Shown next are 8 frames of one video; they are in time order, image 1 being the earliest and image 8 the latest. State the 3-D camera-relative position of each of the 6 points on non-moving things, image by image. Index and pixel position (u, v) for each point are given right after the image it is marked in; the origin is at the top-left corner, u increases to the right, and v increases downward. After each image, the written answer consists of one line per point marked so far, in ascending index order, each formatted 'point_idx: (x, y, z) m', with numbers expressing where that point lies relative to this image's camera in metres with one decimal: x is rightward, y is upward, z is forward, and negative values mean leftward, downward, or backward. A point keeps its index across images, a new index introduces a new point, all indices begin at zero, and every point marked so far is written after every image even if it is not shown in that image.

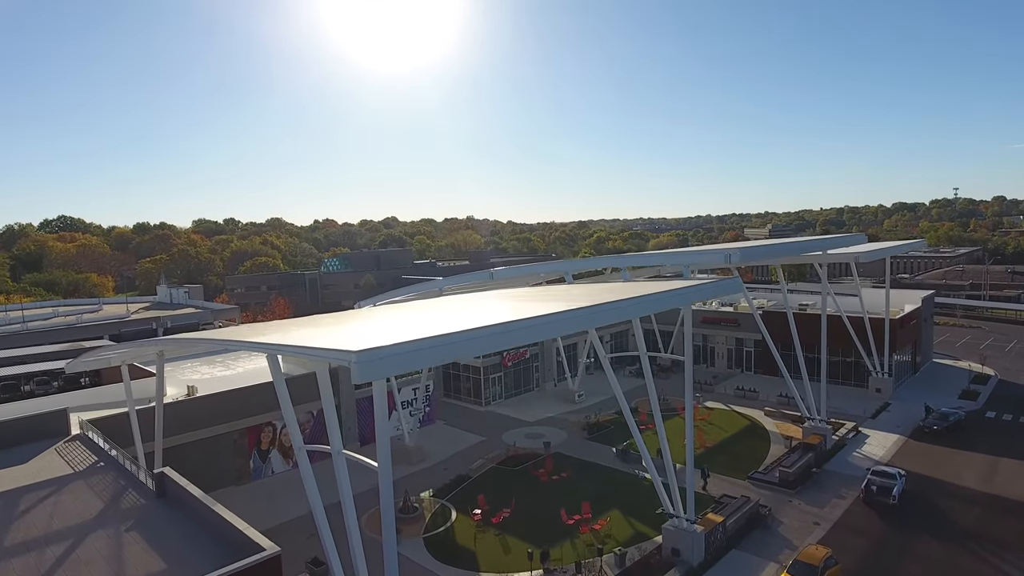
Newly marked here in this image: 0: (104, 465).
0: (-10.6, -4.6, +15.6) m
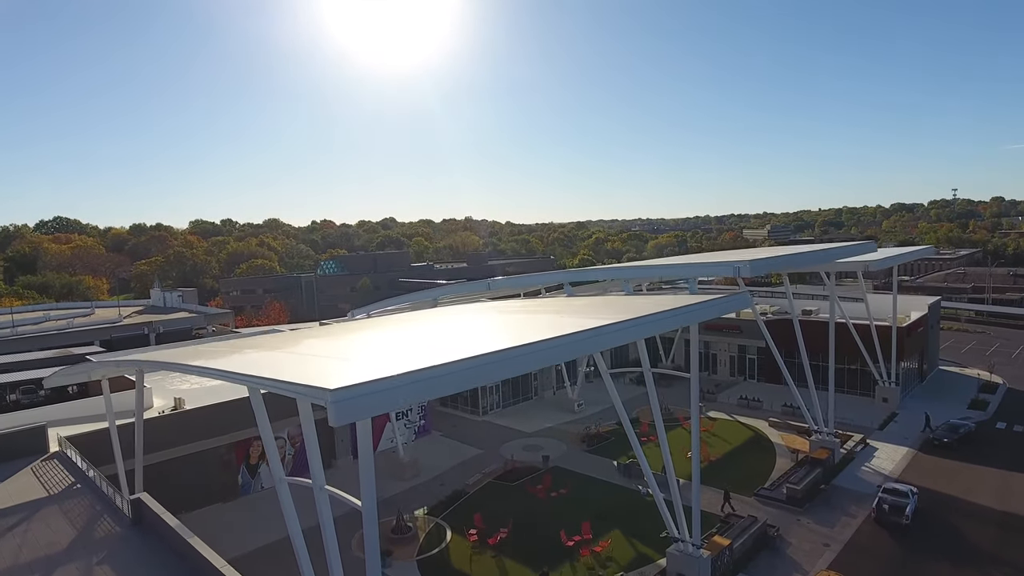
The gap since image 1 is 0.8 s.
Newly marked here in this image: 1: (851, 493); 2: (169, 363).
0: (-10.7, -5.0, +14.9) m
1: (+11.2, -6.7, +19.7) m
2: (-6.9, -1.6, +11.9) m
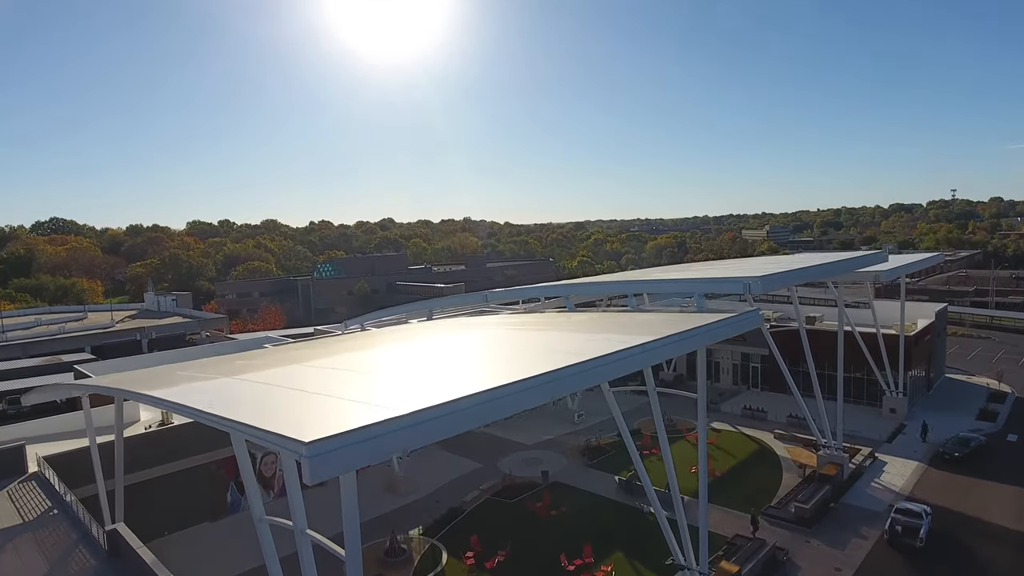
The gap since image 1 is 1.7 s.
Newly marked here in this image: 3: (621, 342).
0: (-10.7, -5.3, +14.2) m
1: (+11.1, -7.1, +19.0) m
2: (-6.9, -1.9, +11.2) m
3: (+2.3, -0.9, +12.4) m
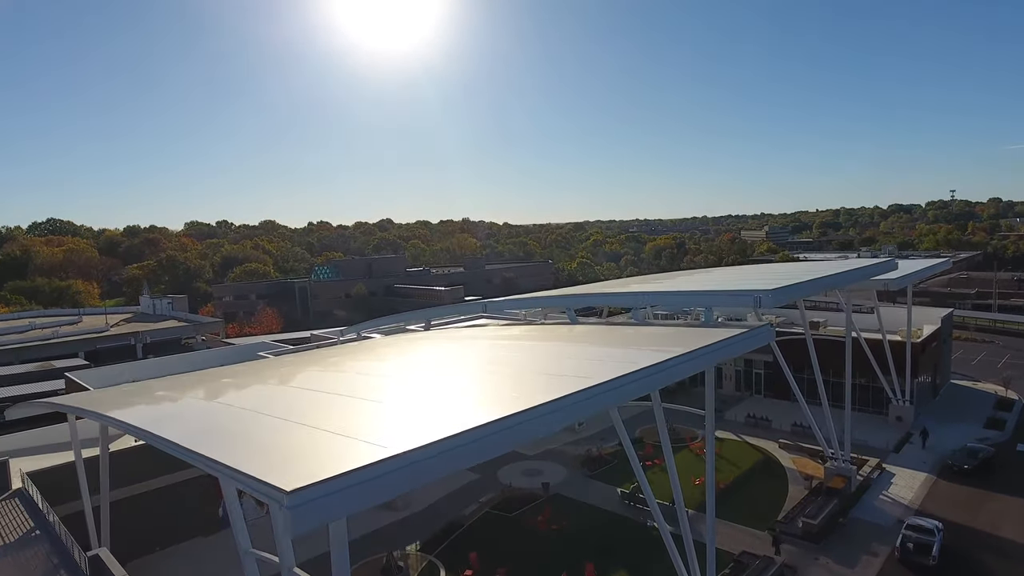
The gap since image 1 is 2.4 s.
0: (-10.7, -5.6, +13.6) m
1: (+11.1, -7.4, +18.5) m
2: (-6.9, -2.2, +10.7) m
3: (+2.3, -1.2, +11.9) m
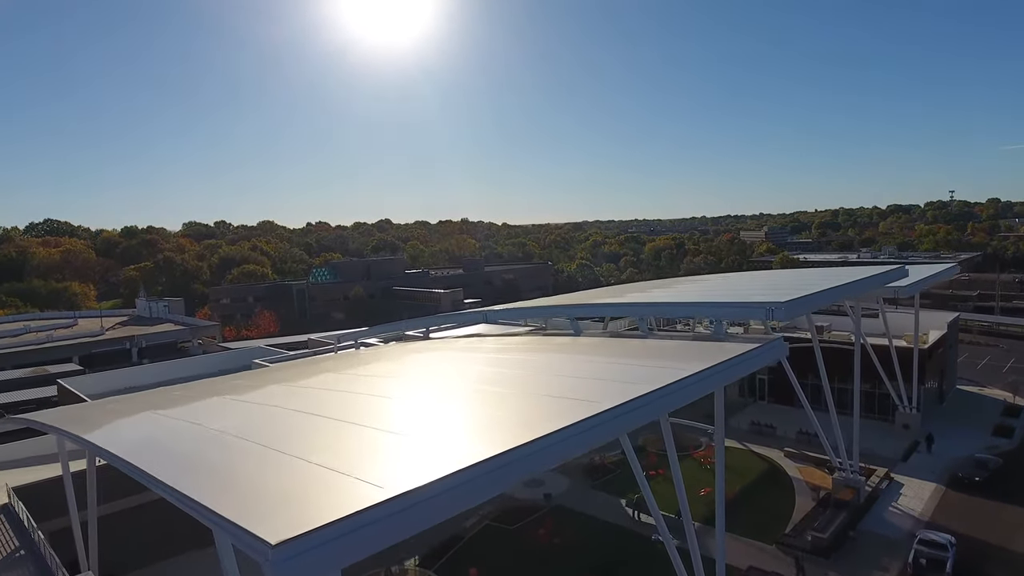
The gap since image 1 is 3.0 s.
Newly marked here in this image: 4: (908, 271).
0: (-10.7, -5.8, +13.1) m
1: (+11.1, -7.6, +18.1) m
2: (-6.8, -2.4, +10.2) m
3: (+2.3, -1.5, +11.4) m
4: (+13.1, +0.6, +19.9) m
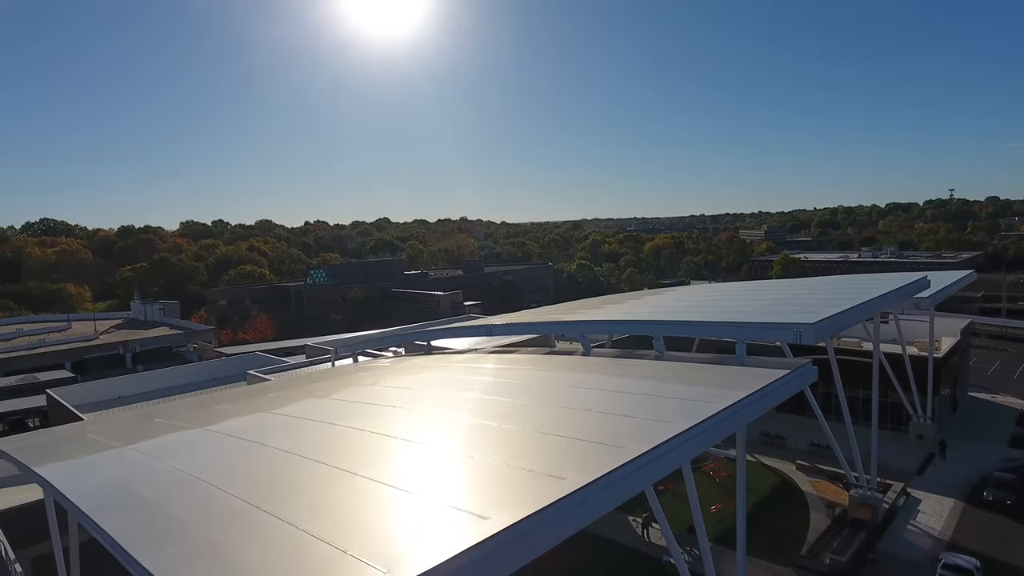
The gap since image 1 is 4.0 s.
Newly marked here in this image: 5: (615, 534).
0: (-10.5, -6.2, +12.3) m
1: (+11.3, -7.9, +17.3) m
2: (-6.7, -2.8, +9.4) m
3: (+2.5, -1.8, +10.6) m
4: (+13.2, +0.2, +19.1) m
5: (+3.3, -8.0, +19.5) m
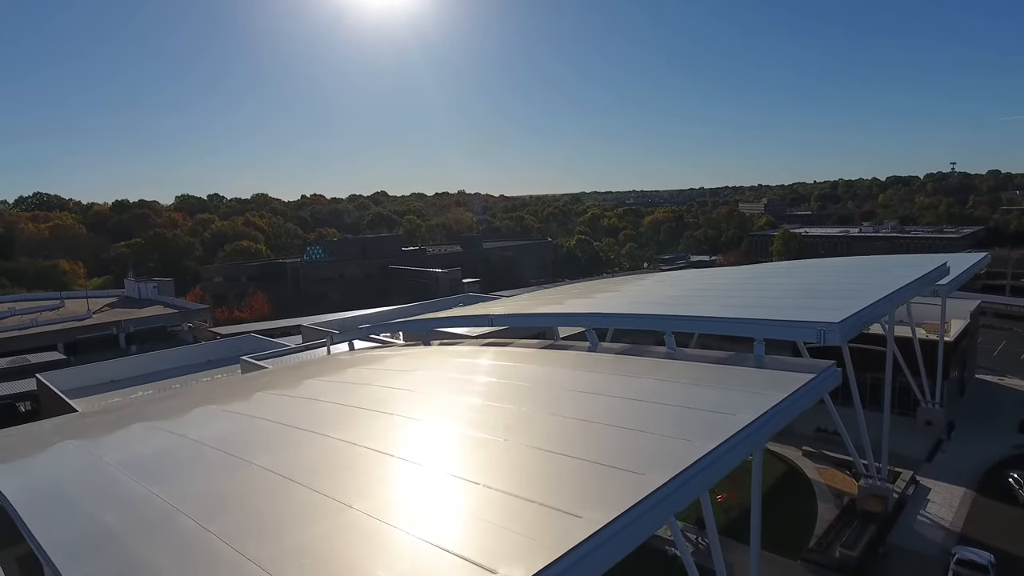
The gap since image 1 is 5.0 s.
0: (-10.5, -6.1, +11.8) m
1: (+11.3, -7.6, +16.9) m
2: (-6.6, -2.8, +8.7) m
3: (+2.5, -1.8, +9.9) m
4: (+13.3, +0.7, +18.4) m
5: (+3.4, -7.5, +19.1) m
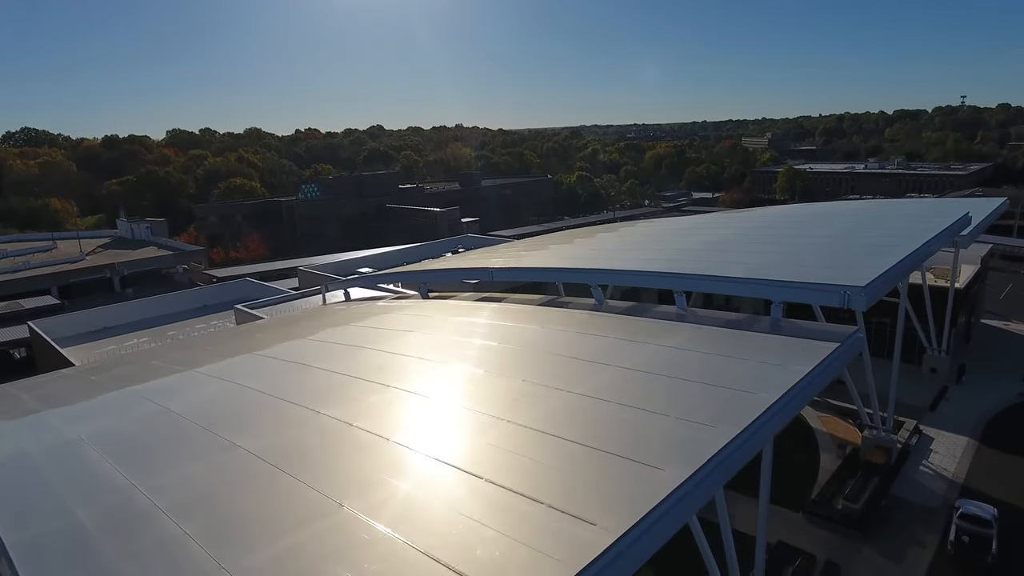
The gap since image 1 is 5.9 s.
0: (-10.4, -5.3, +11.6) m
1: (+11.4, -6.2, +16.9) m
2: (-6.5, -2.3, +8.3) m
3: (+2.6, -1.2, +9.4) m
4: (+13.3, +2.1, +17.5) m
5: (+3.4, -6.0, +19.1) m
